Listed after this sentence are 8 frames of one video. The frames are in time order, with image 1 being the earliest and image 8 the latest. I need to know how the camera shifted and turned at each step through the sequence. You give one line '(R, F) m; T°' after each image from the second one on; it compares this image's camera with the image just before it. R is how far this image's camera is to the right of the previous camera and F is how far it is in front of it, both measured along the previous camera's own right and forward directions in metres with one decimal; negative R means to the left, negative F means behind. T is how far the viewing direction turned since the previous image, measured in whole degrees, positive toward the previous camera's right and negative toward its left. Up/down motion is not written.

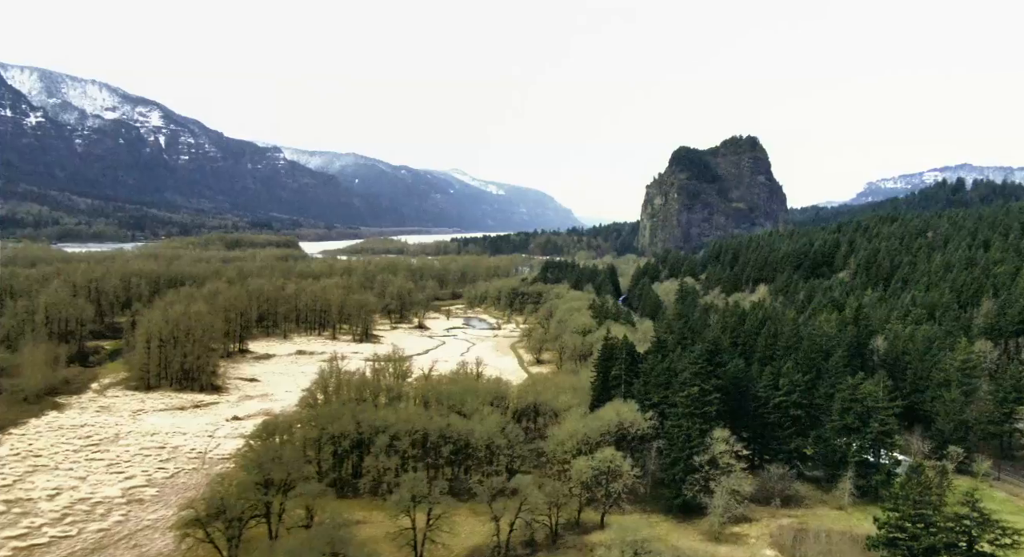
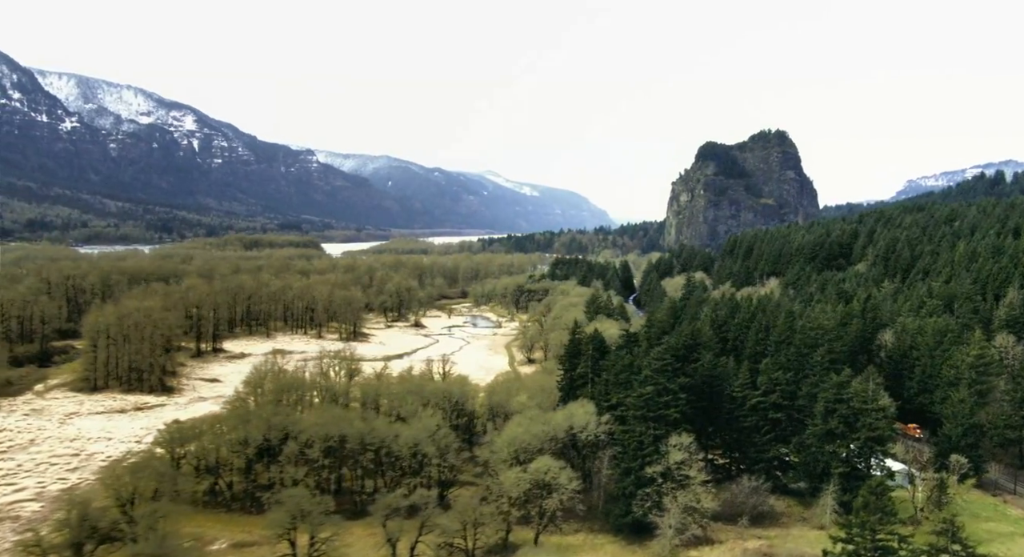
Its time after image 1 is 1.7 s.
(+7.6, +7.0) m; -3°
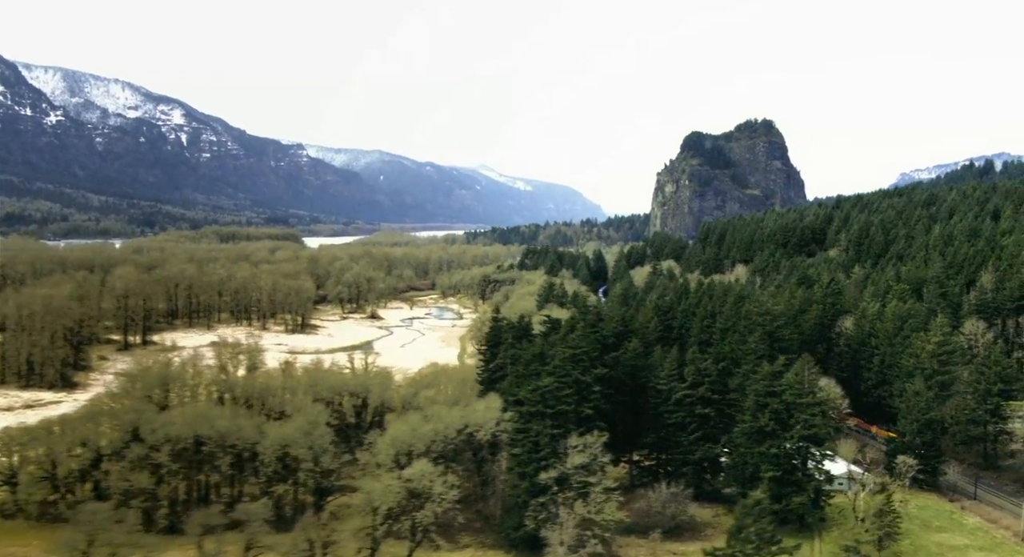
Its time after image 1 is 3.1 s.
(+7.3, +6.9) m; 0°
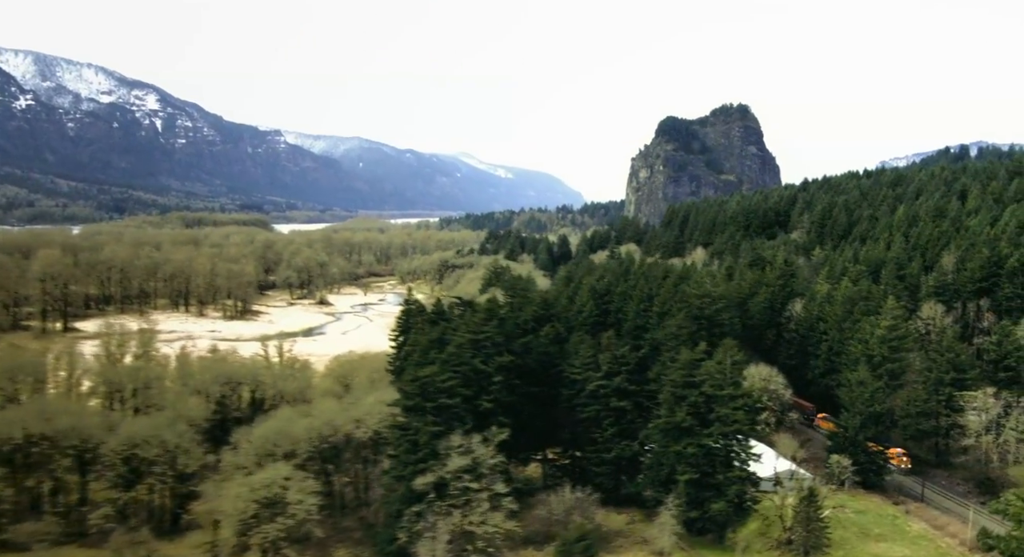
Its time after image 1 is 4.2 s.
(+5.7, +5.8) m; +1°
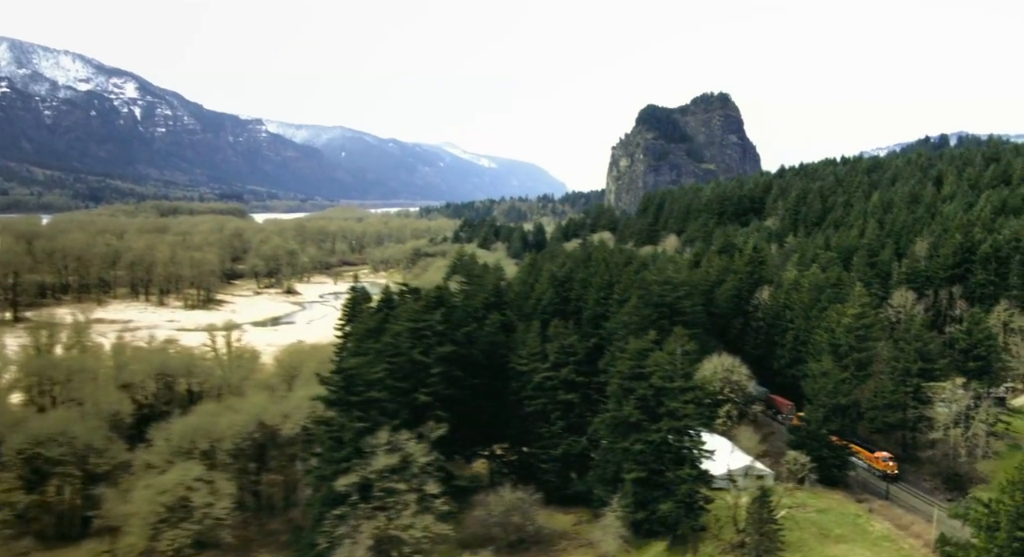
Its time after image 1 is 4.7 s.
(+2.6, +2.8) m; +1°
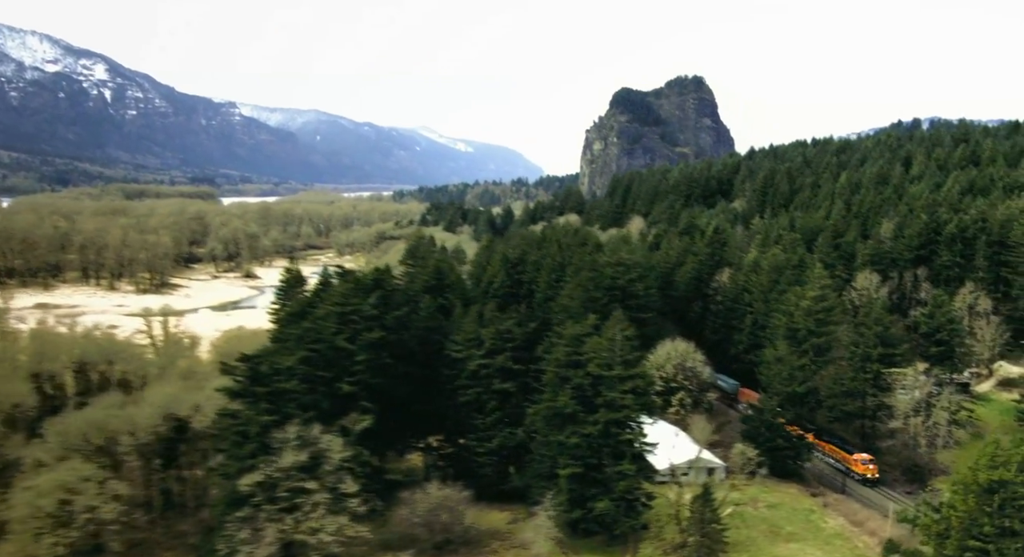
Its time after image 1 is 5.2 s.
(+2.5, +2.9) m; +2°
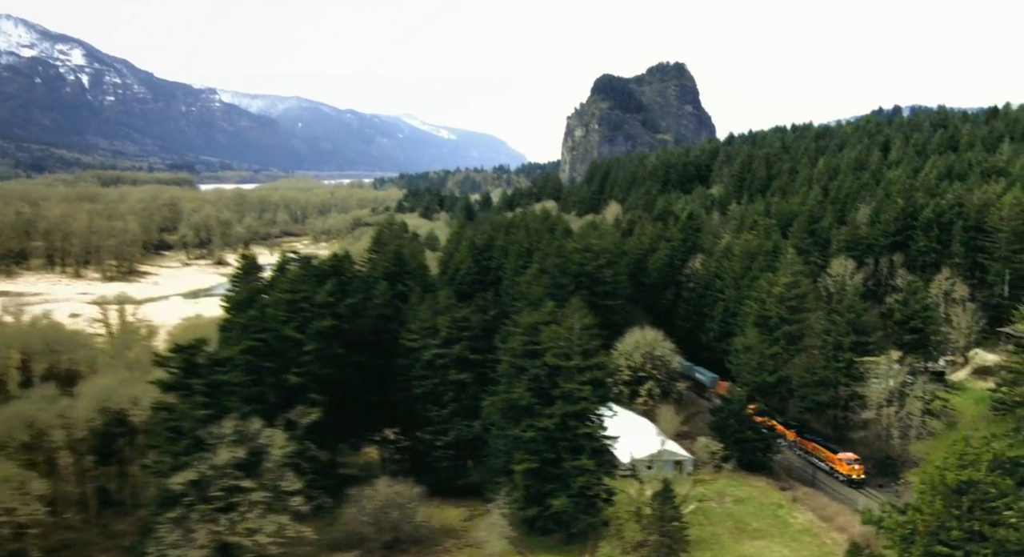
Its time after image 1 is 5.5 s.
(+1.4, +1.7) m; +1°
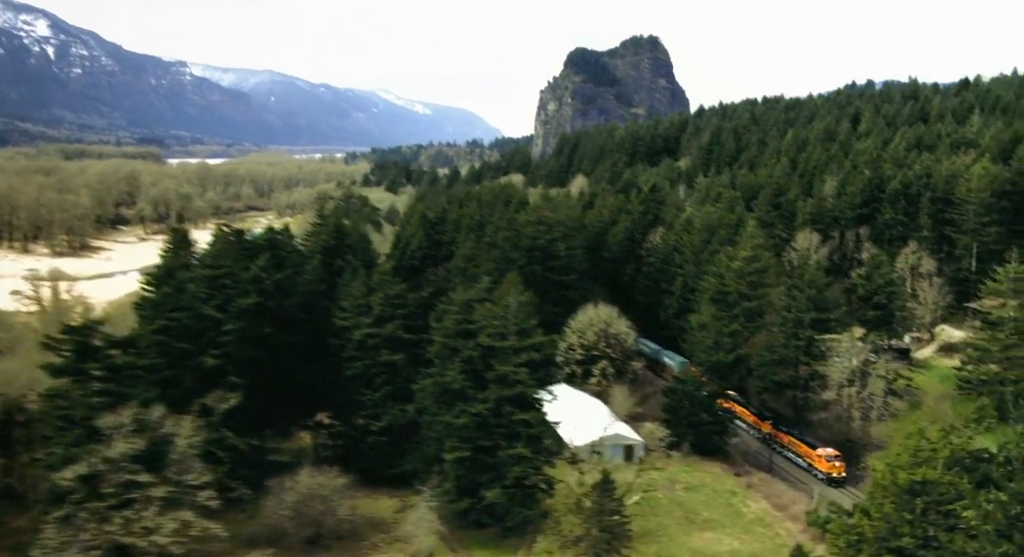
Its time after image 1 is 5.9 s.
(+1.9, +2.4) m; +2°
